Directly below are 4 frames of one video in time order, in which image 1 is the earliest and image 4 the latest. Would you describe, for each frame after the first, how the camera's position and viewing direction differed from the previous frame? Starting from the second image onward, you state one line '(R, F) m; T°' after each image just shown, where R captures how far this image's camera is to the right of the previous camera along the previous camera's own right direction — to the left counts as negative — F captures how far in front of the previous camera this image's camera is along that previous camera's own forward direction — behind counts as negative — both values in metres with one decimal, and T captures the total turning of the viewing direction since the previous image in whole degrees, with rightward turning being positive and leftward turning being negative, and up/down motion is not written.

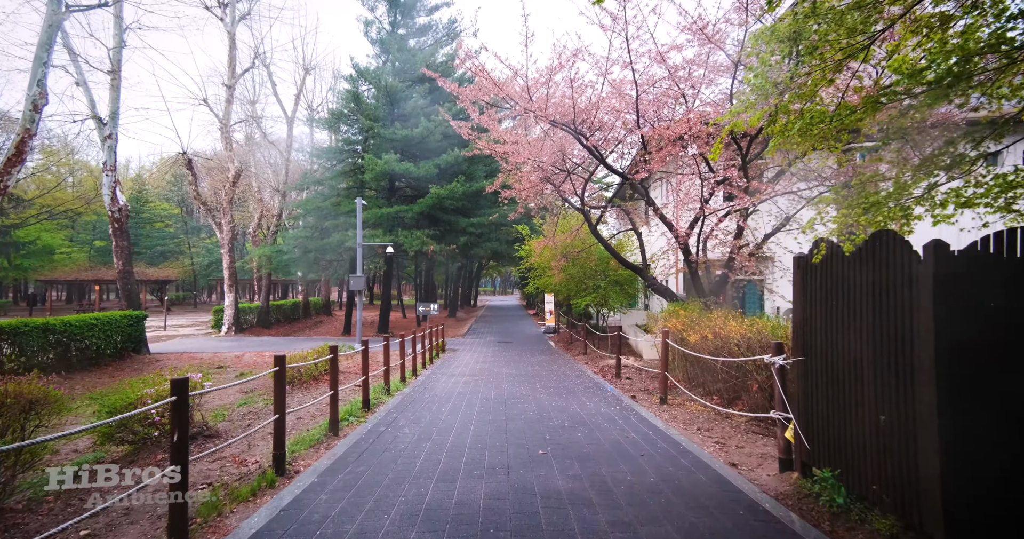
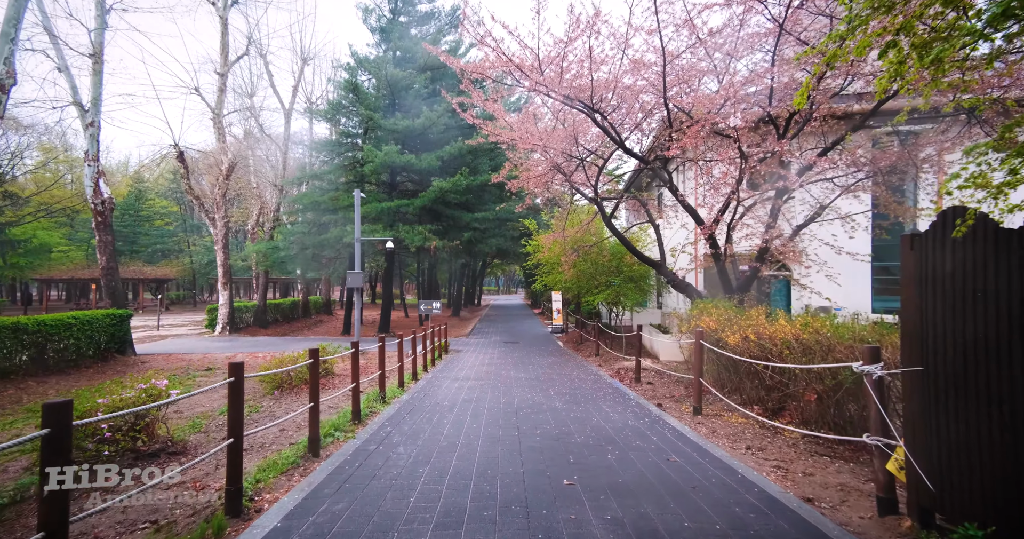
(-0.1, +1.0) m; 0°
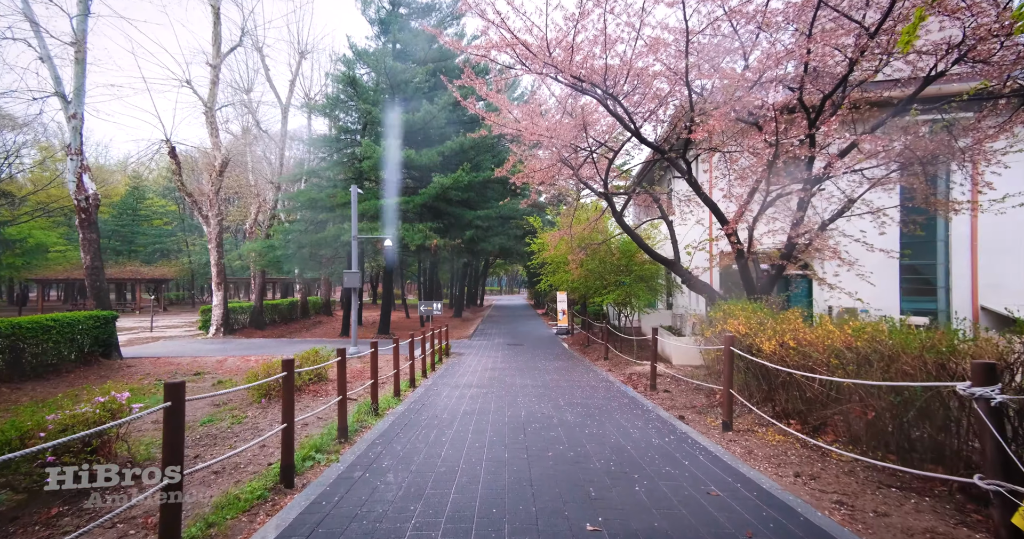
(0.0, +0.8) m; 0°
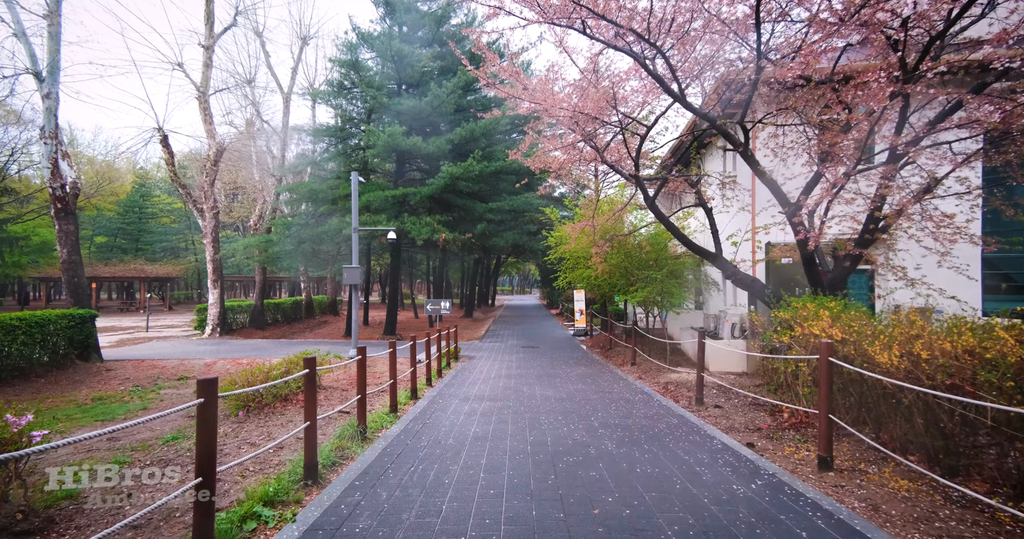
(-0.1, +1.5) m; -1°
